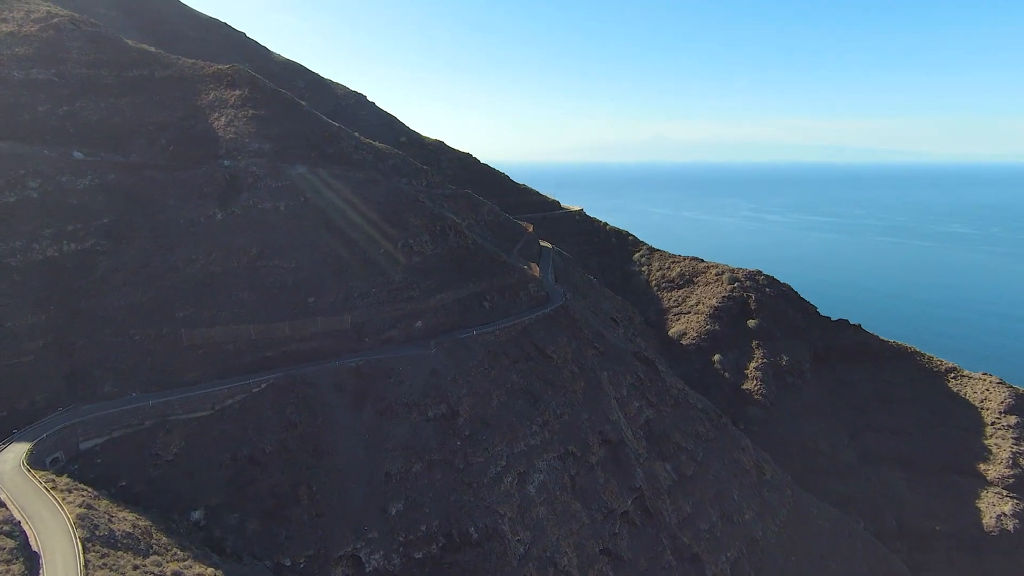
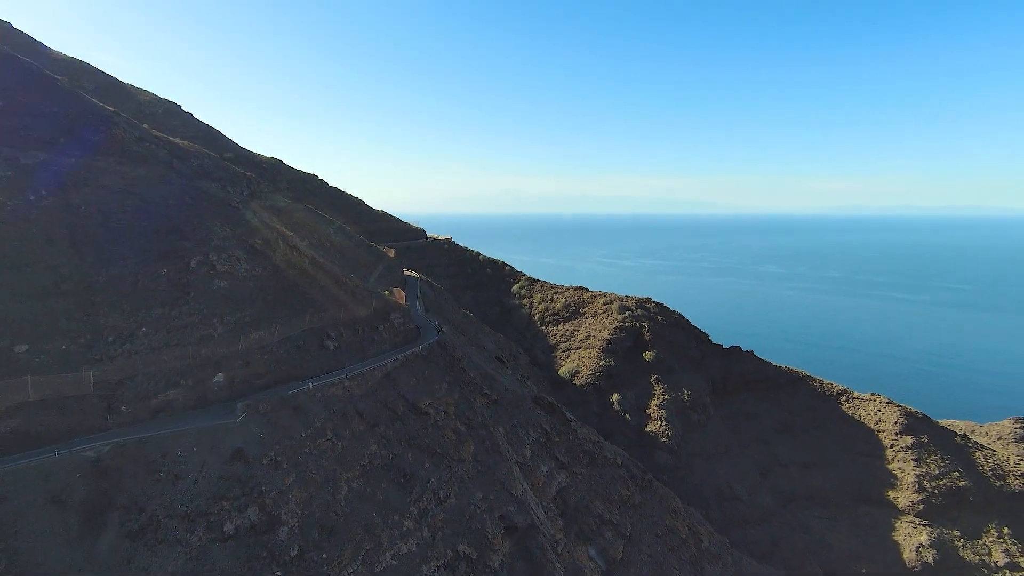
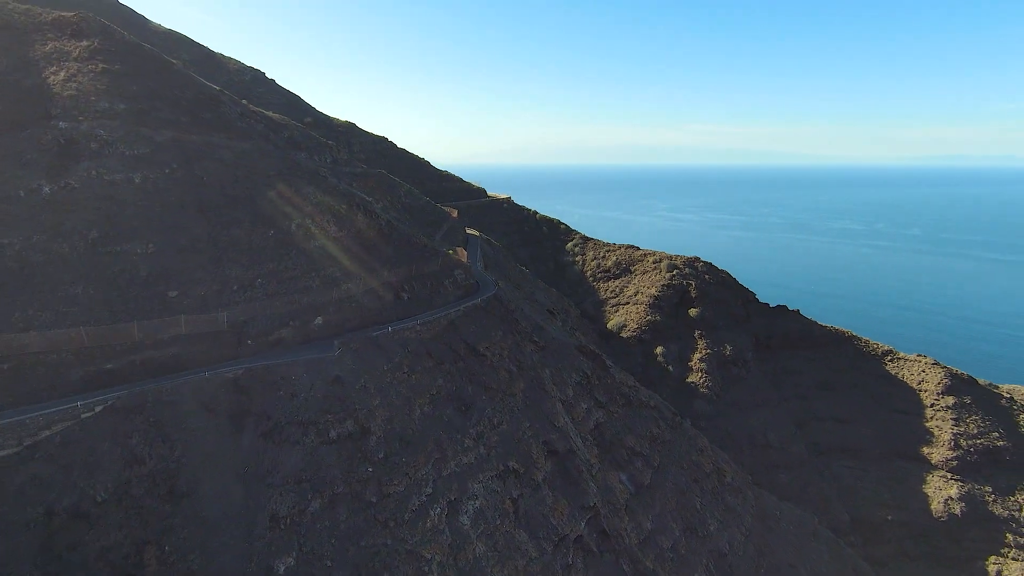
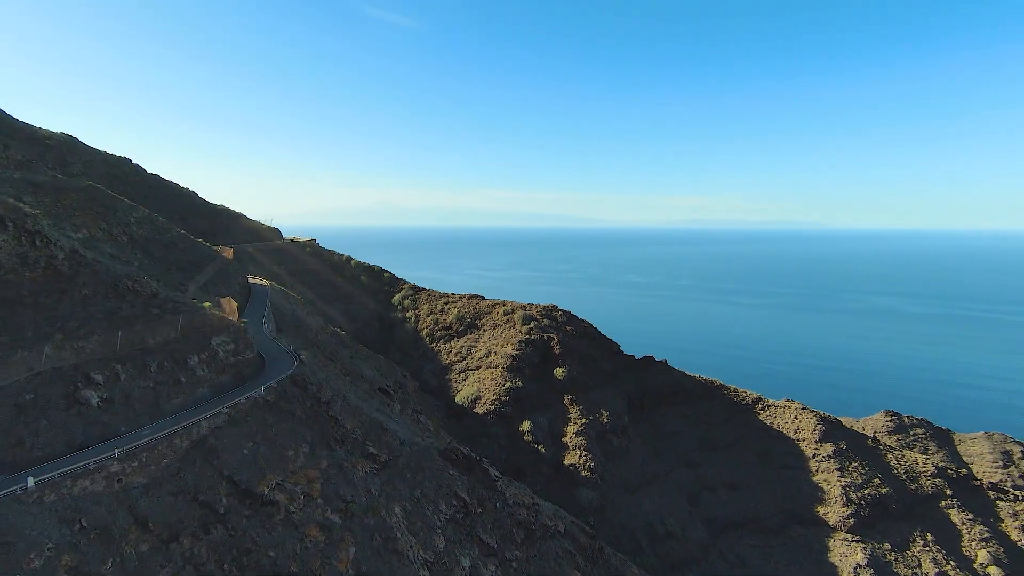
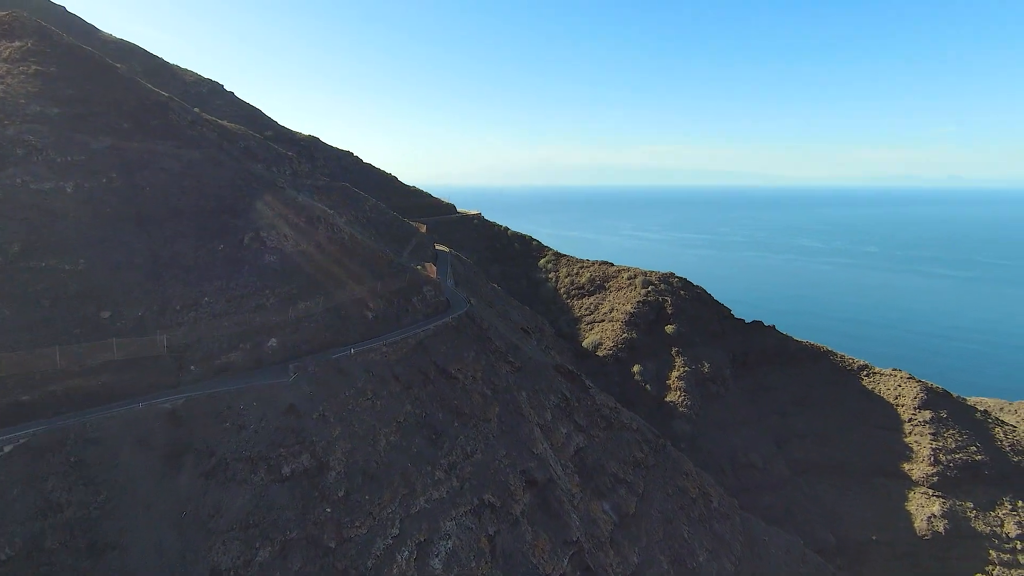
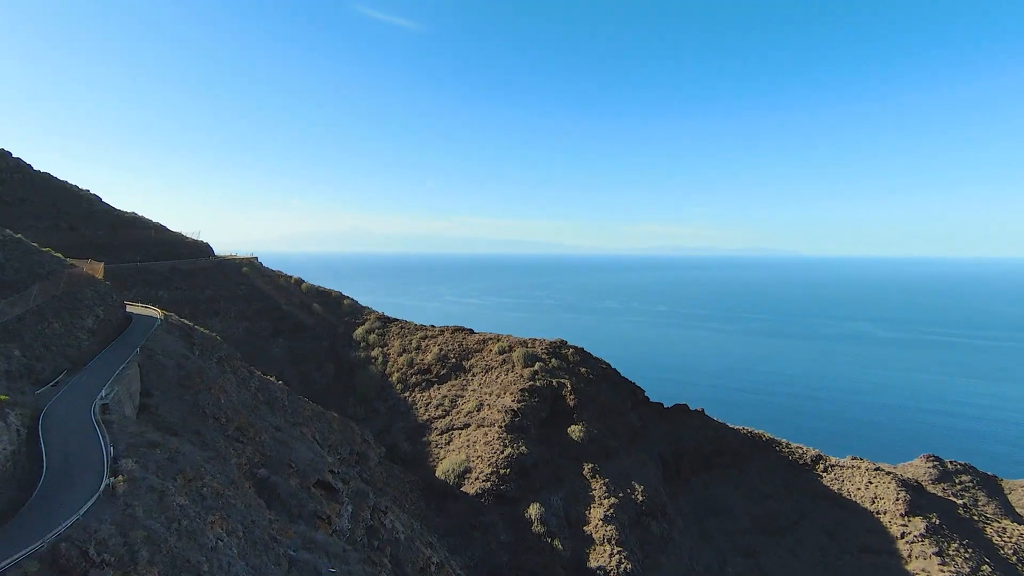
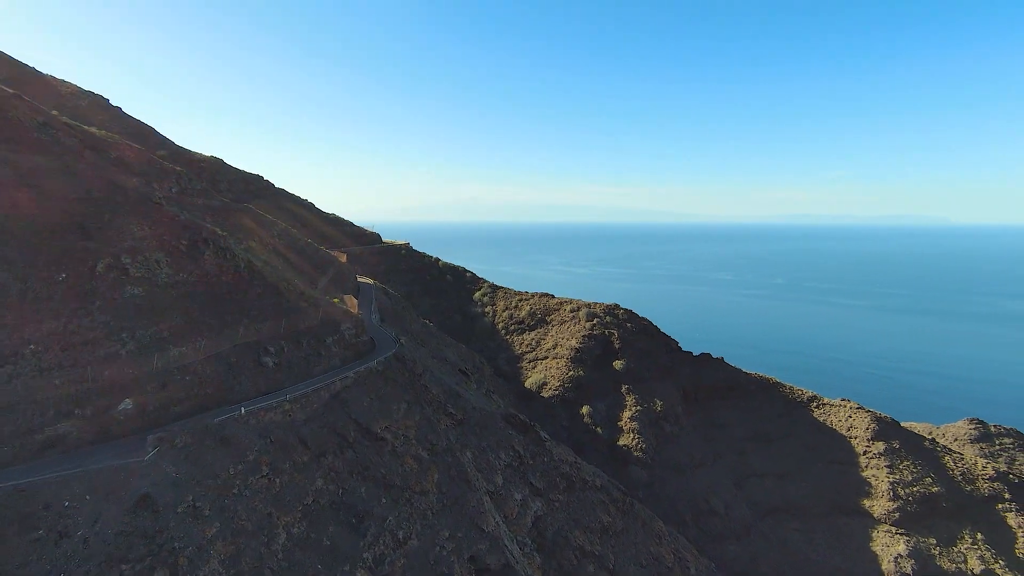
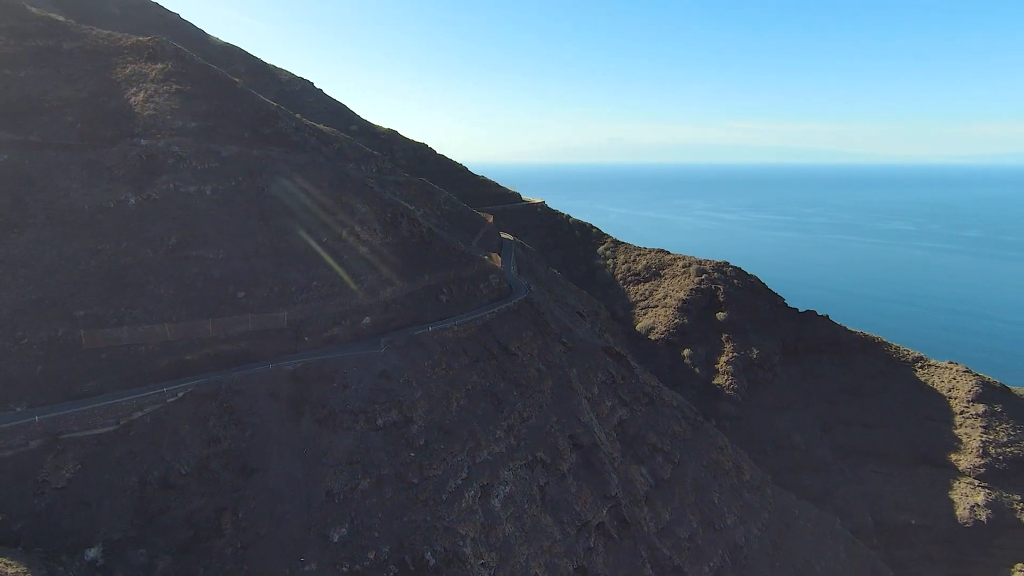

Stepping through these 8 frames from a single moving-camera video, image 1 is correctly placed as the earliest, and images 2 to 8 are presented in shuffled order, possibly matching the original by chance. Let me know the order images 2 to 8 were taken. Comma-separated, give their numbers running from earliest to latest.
8, 3, 5, 2, 7, 4, 6
